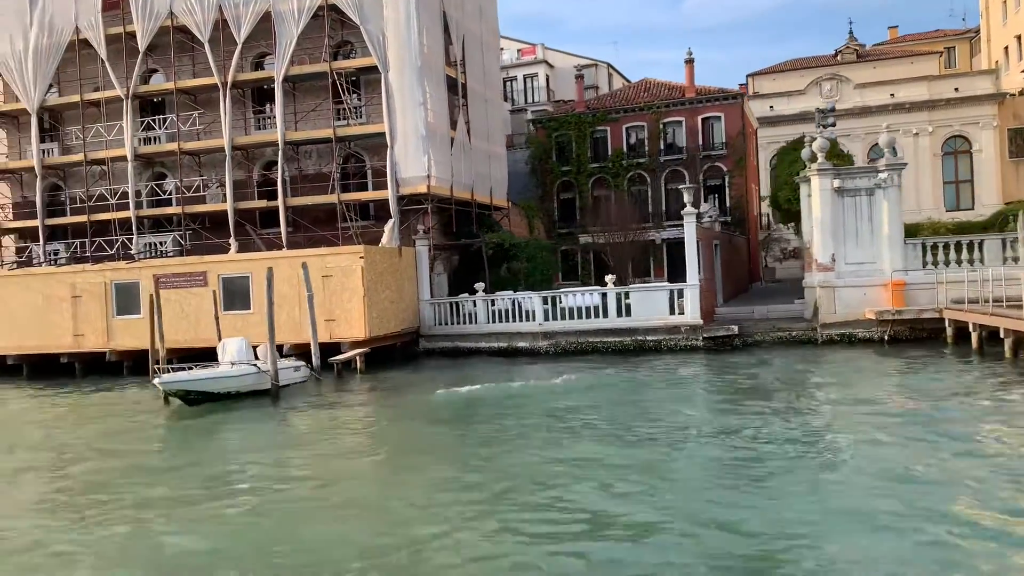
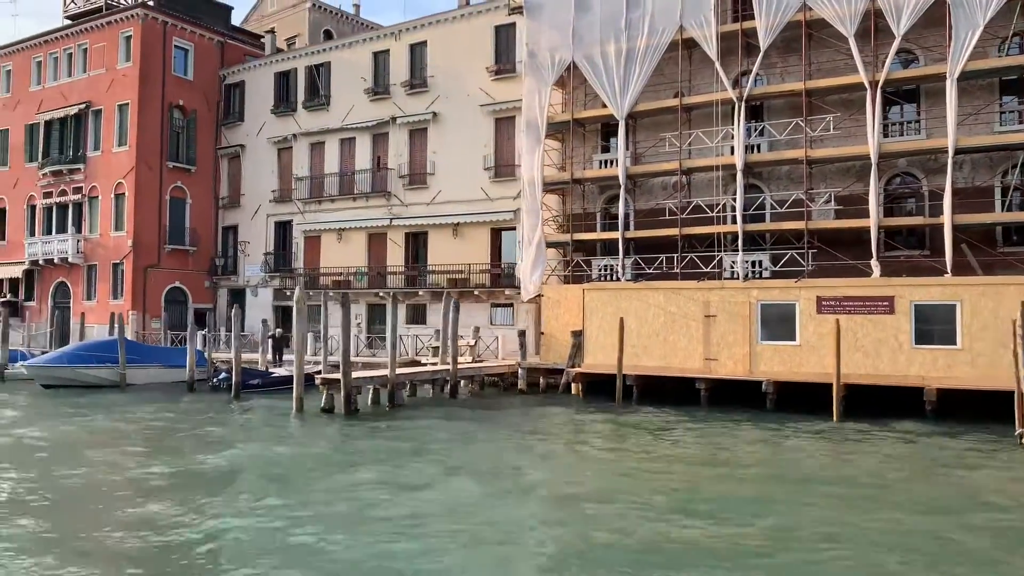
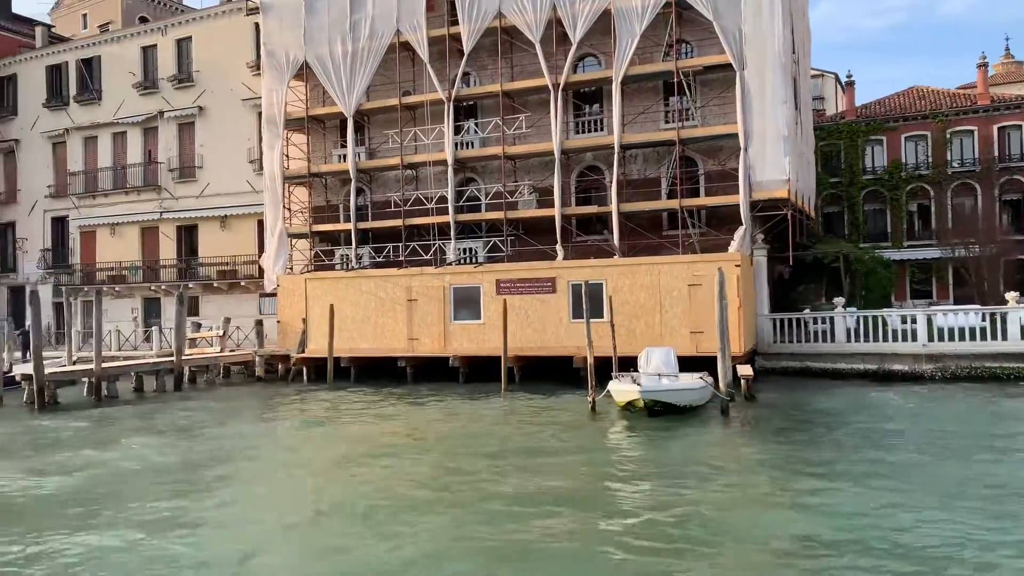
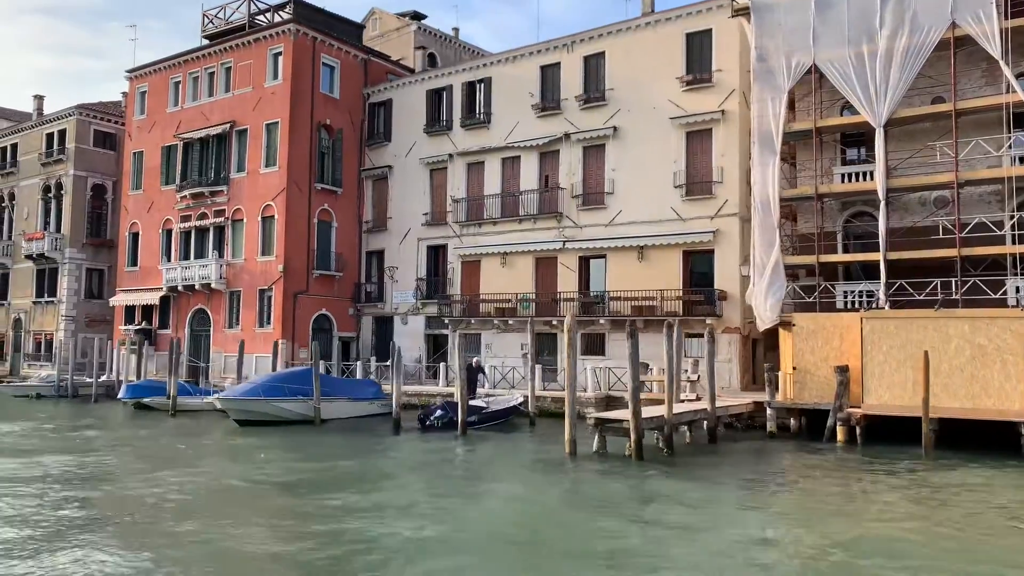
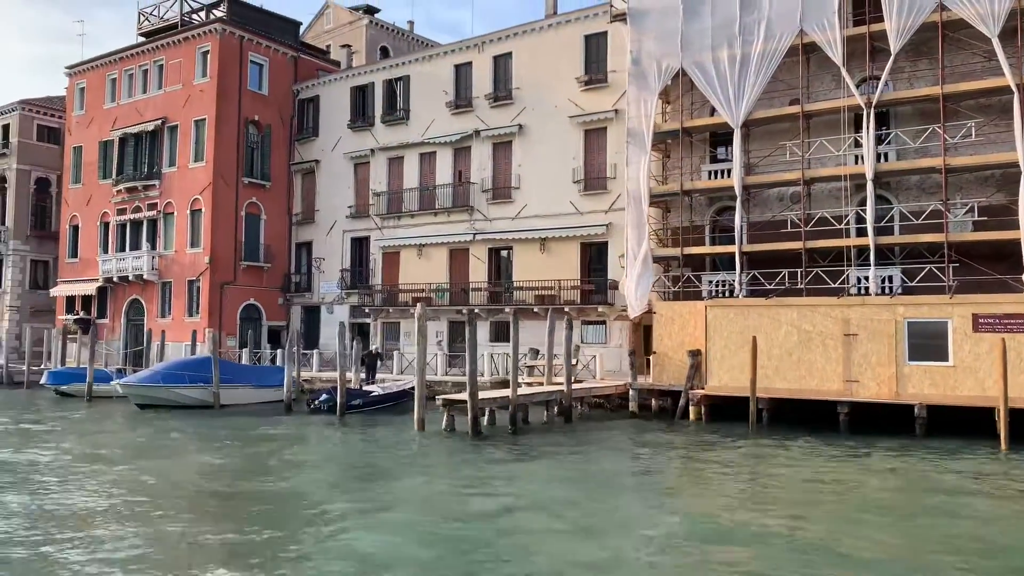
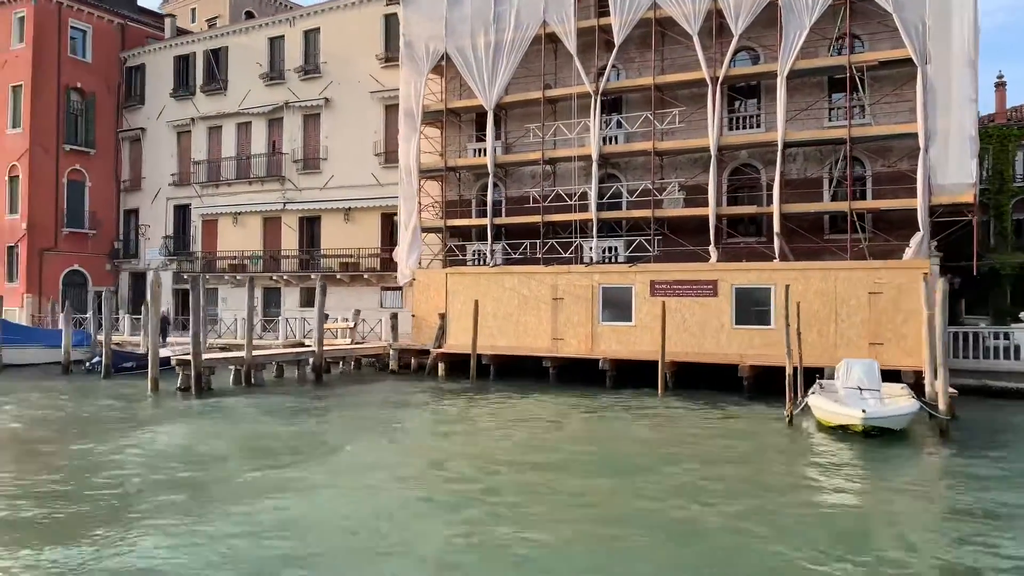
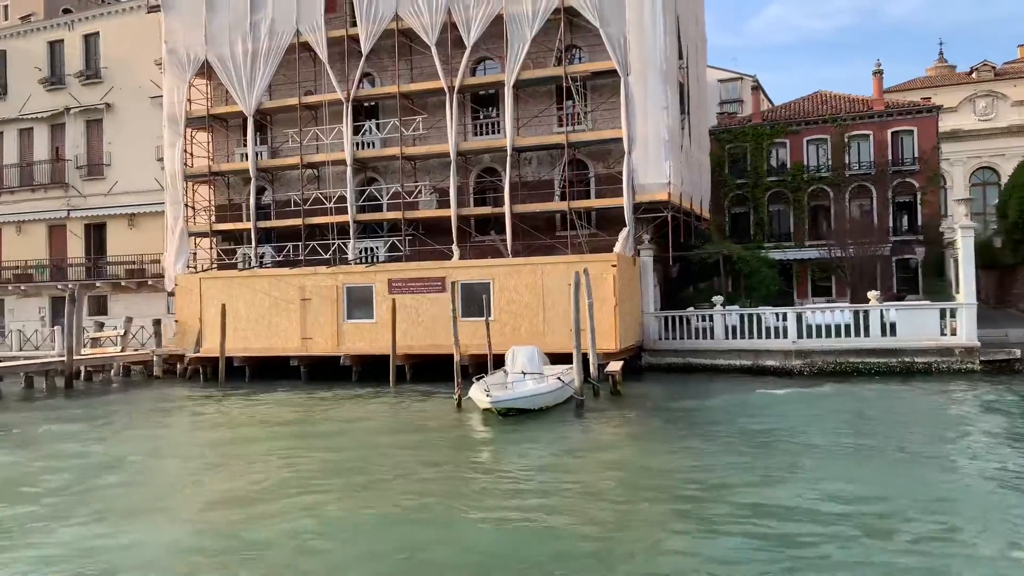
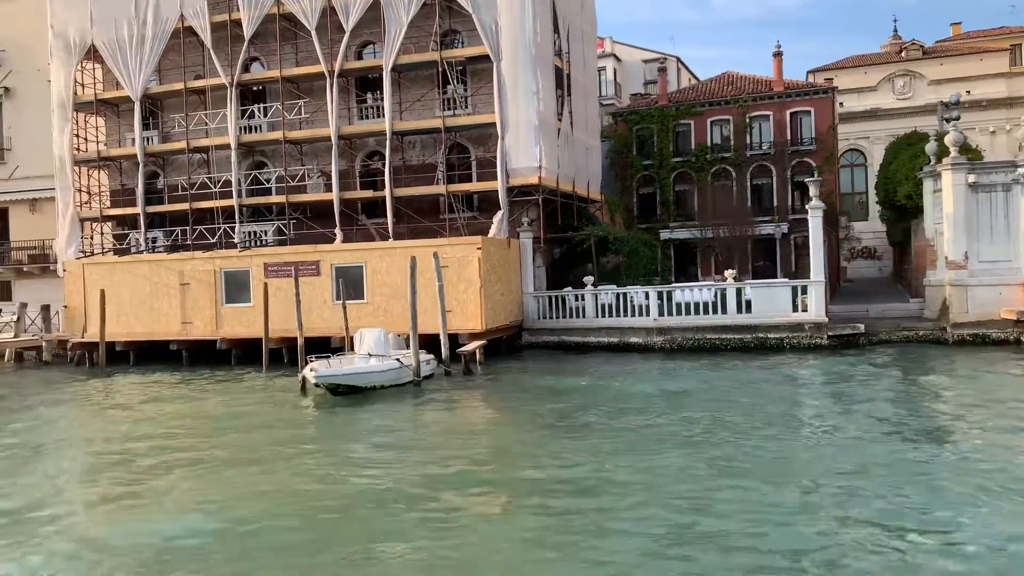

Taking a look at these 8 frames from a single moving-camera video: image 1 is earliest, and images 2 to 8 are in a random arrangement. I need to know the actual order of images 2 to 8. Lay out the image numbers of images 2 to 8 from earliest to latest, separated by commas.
8, 7, 3, 6, 2, 5, 4
